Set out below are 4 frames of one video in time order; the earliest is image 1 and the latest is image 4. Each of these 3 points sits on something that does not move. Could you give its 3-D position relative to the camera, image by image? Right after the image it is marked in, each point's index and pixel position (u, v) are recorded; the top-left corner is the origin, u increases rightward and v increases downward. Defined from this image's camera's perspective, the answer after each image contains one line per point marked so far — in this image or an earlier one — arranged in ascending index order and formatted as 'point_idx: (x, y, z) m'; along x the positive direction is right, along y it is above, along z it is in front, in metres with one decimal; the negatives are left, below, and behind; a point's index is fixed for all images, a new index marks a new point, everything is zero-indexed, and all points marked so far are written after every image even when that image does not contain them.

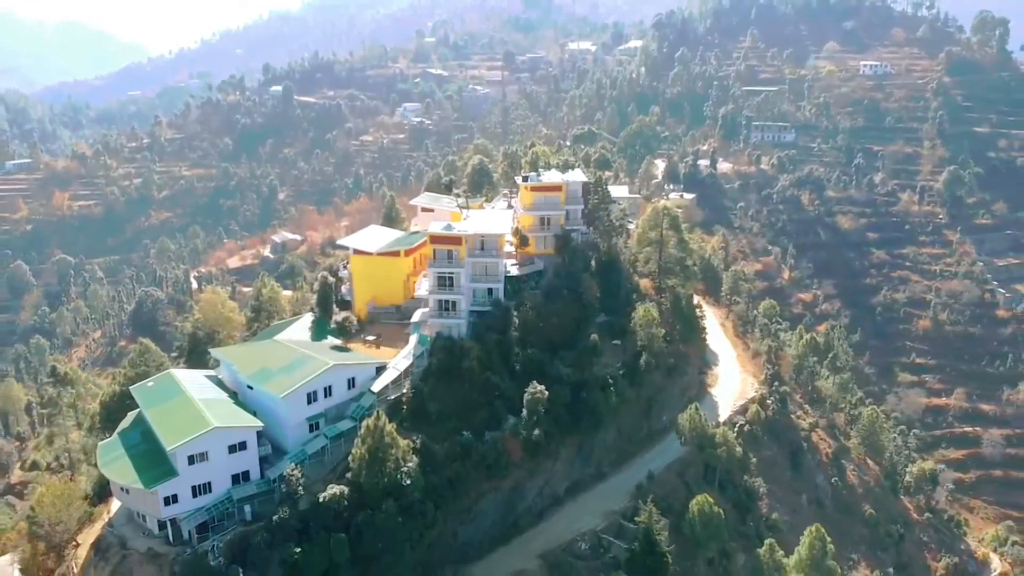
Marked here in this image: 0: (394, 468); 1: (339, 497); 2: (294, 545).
0: (-3.0, -4.6, +19.9) m
1: (-4.3, -5.2, +19.4) m
2: (-5.3, -6.2, +19.0) m
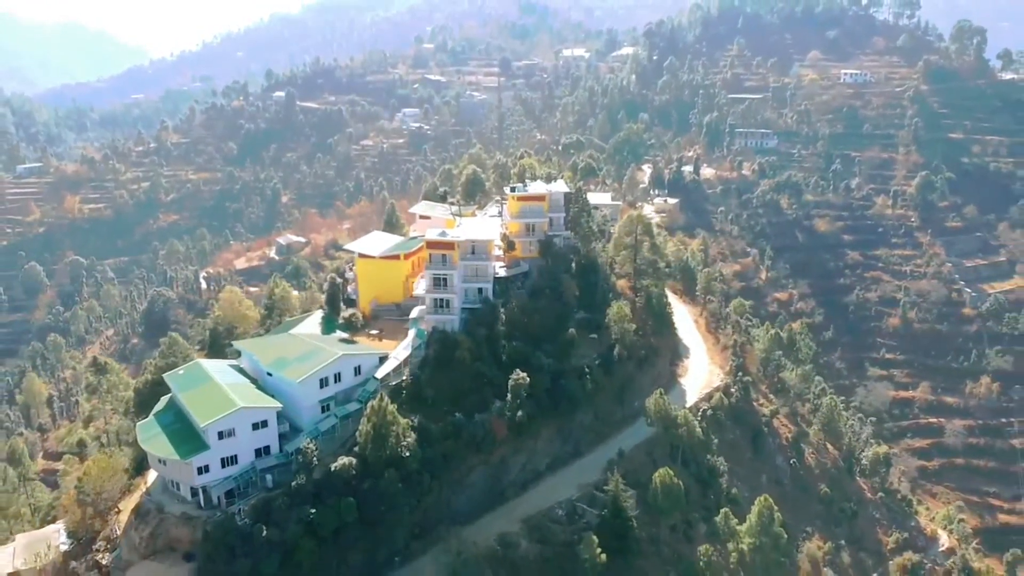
0: (-3.5, -4.6, +23.1) m
1: (-4.7, -5.2, +22.6) m
2: (-5.7, -6.2, +22.2) m
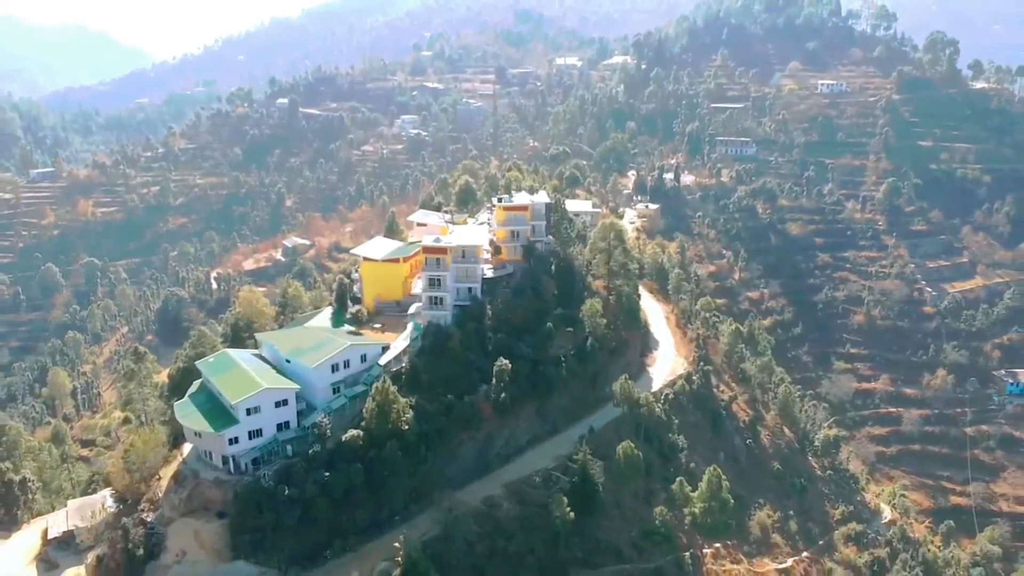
0: (-4.1, -4.5, +27.3) m
1: (-5.3, -5.1, +26.8) m
2: (-6.3, -6.2, +26.4) m
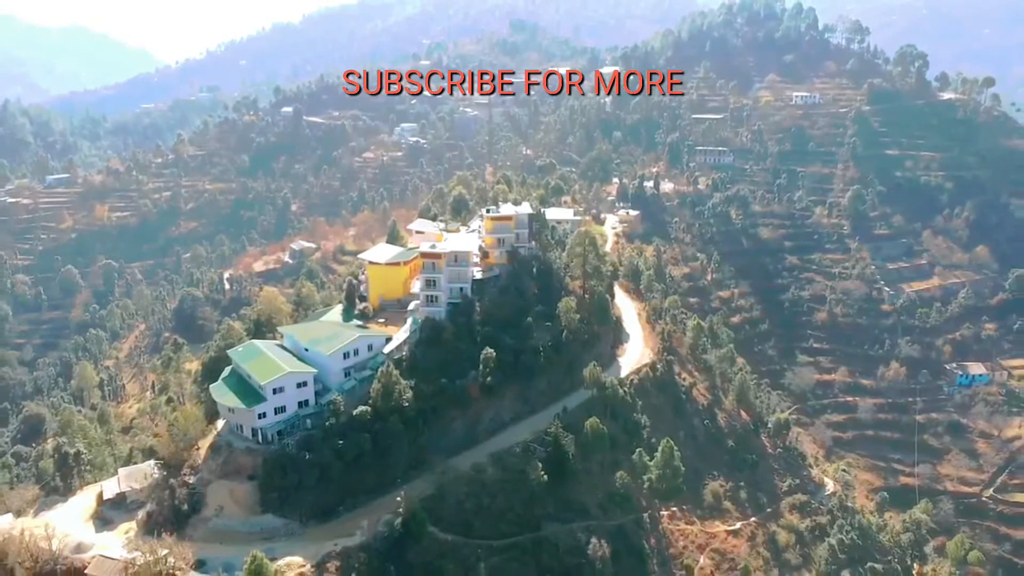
0: (-4.8, -4.5, +32.7) m
1: (-6.0, -5.1, +32.2) m
2: (-7.0, -6.2, +31.8) m
